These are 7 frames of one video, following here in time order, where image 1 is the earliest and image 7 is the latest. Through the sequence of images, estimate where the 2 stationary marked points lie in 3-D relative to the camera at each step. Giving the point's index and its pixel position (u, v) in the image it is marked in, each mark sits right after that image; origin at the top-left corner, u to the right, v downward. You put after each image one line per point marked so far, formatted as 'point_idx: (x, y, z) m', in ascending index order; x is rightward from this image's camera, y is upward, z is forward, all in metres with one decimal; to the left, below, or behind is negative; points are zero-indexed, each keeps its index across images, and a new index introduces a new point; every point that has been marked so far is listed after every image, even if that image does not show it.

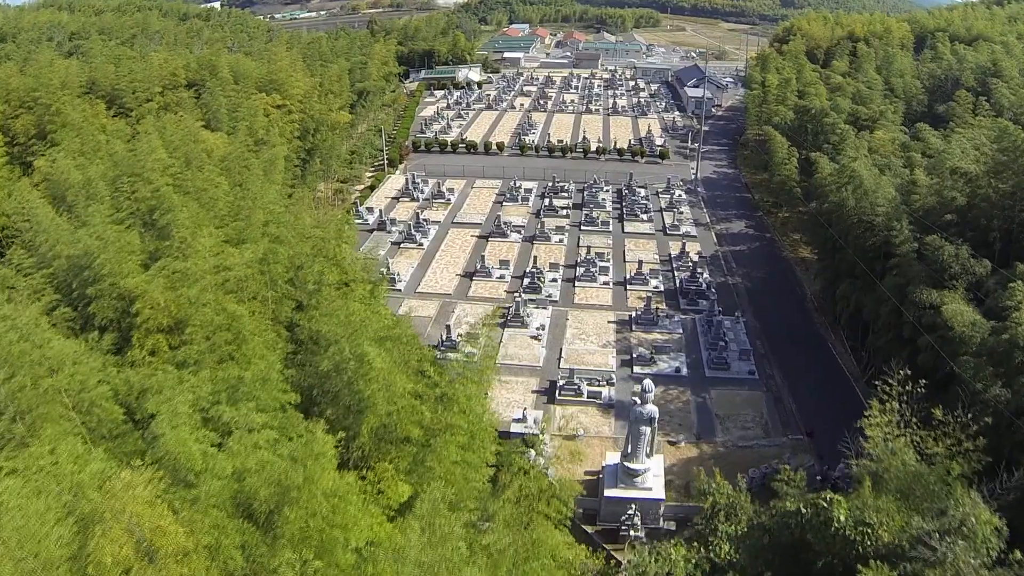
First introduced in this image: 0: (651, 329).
0: (+2.3, -0.7, +19.7) m
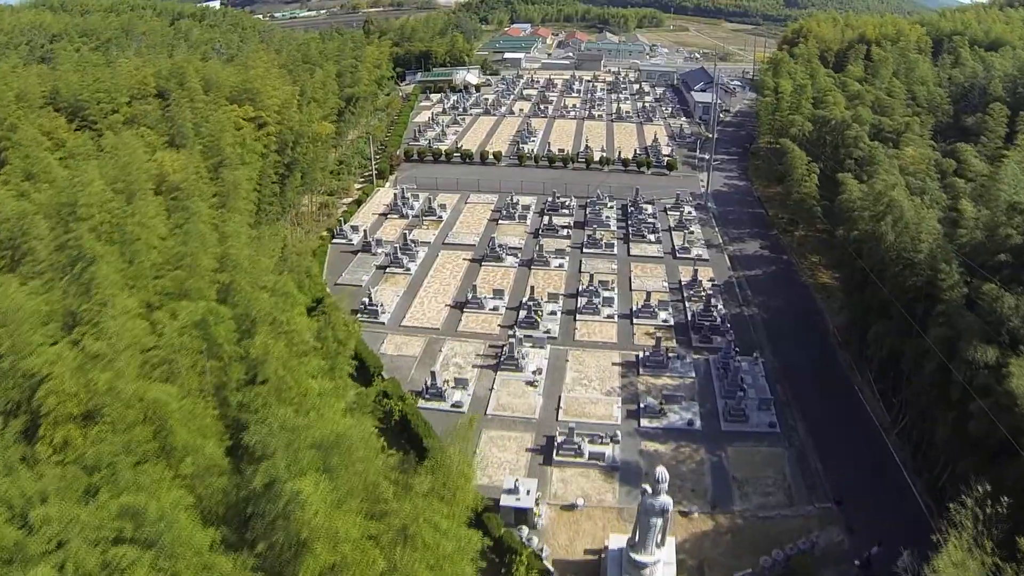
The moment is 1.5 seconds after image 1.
0: (+2.2, -1.3, +17.7) m
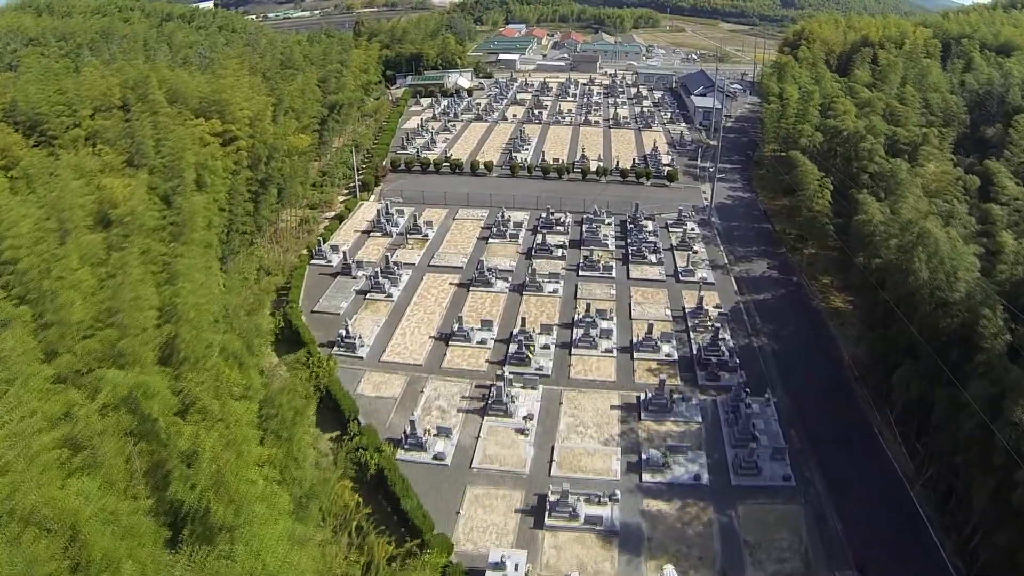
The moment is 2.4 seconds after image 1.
0: (+2.0, -1.7, +16.1) m
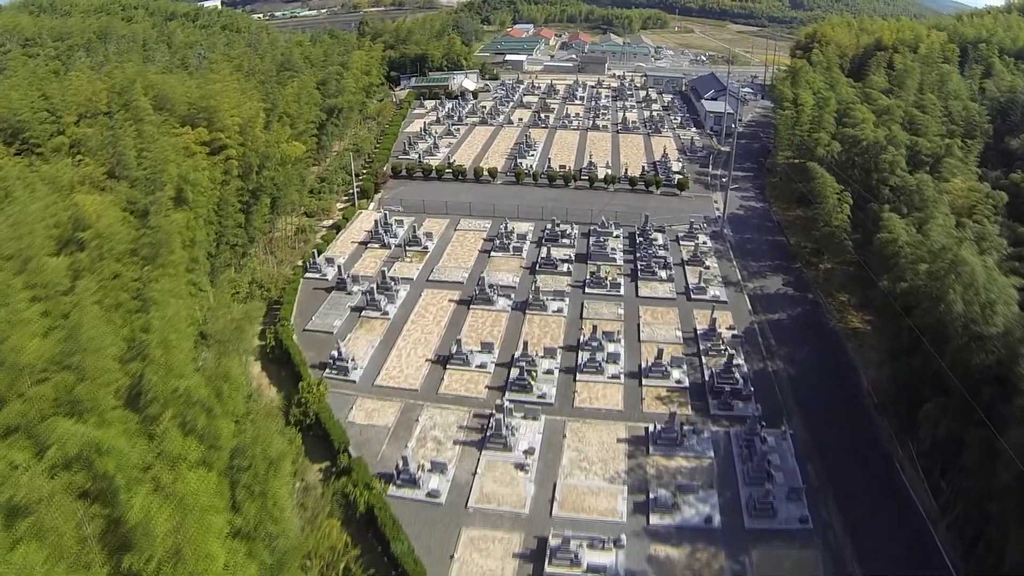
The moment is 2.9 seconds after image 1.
0: (+2.0, -2.1, +15.1) m
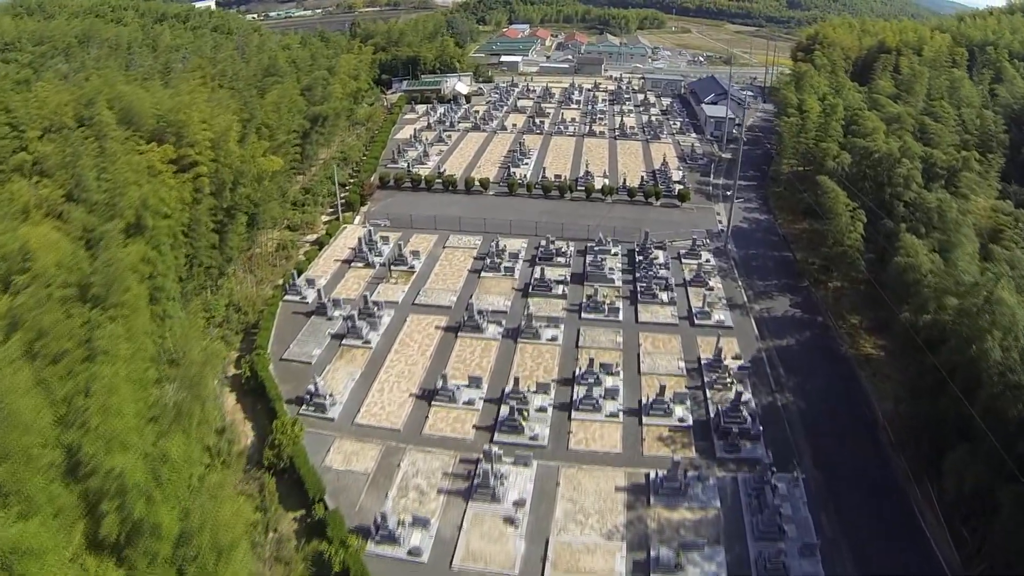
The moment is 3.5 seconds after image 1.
0: (+1.9, -2.5, +13.9) m
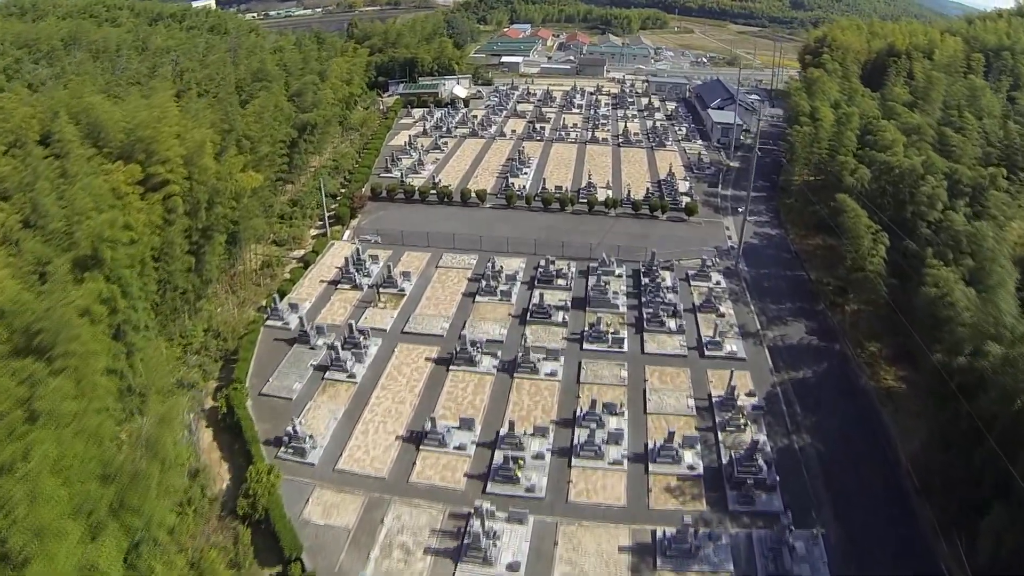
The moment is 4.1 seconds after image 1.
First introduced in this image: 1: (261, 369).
0: (+1.9, -2.9, +12.6) m
1: (-3.8, -1.2, +18.0) m
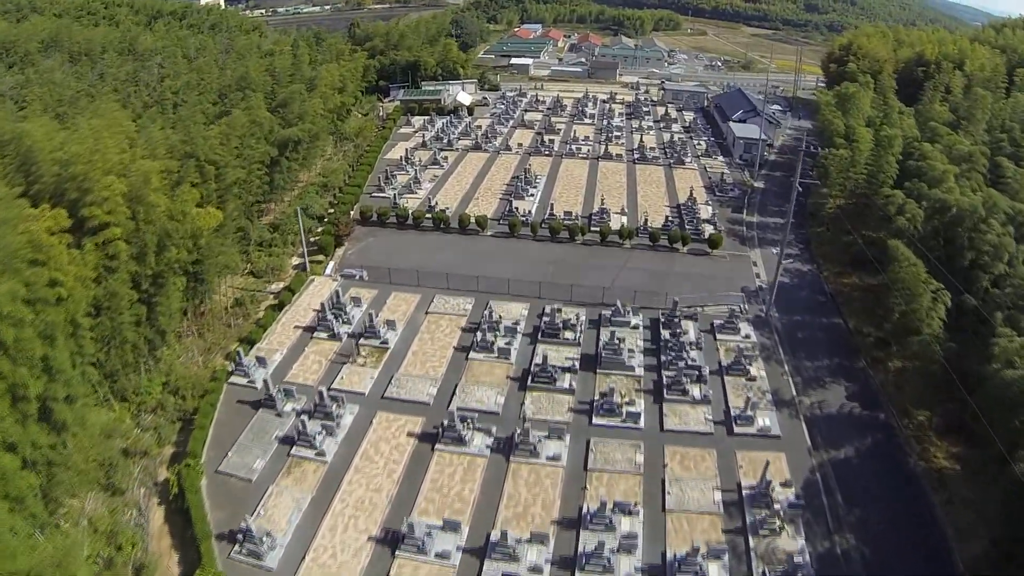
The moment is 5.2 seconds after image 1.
0: (+1.8, -3.7, +10.1) m
1: (-3.8, -2.0, +15.5) m
